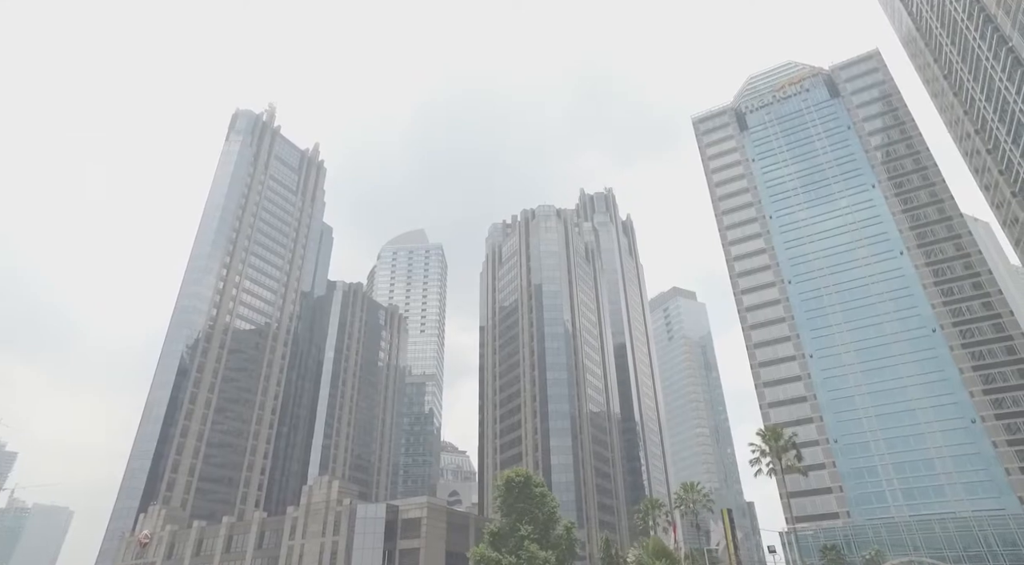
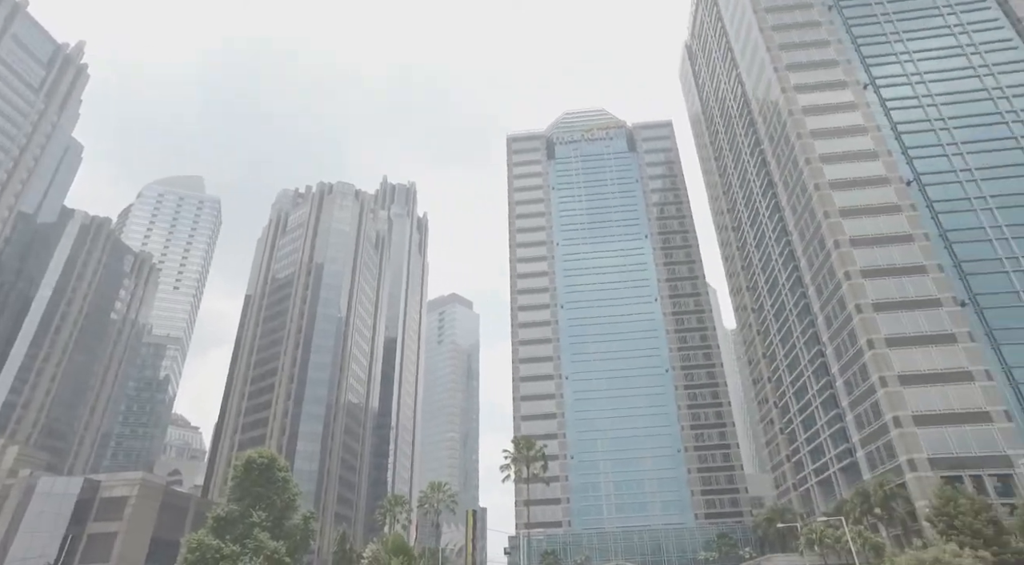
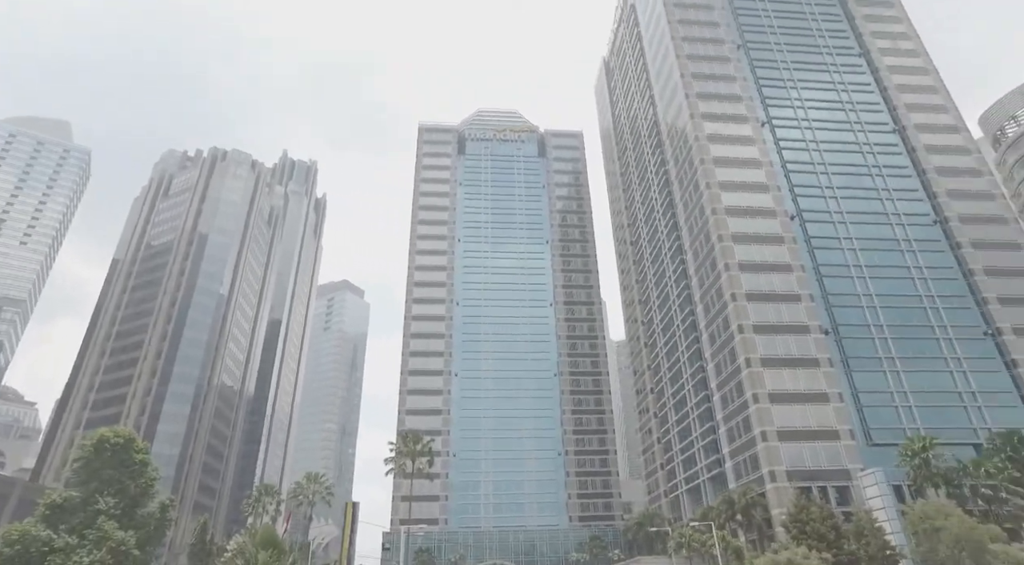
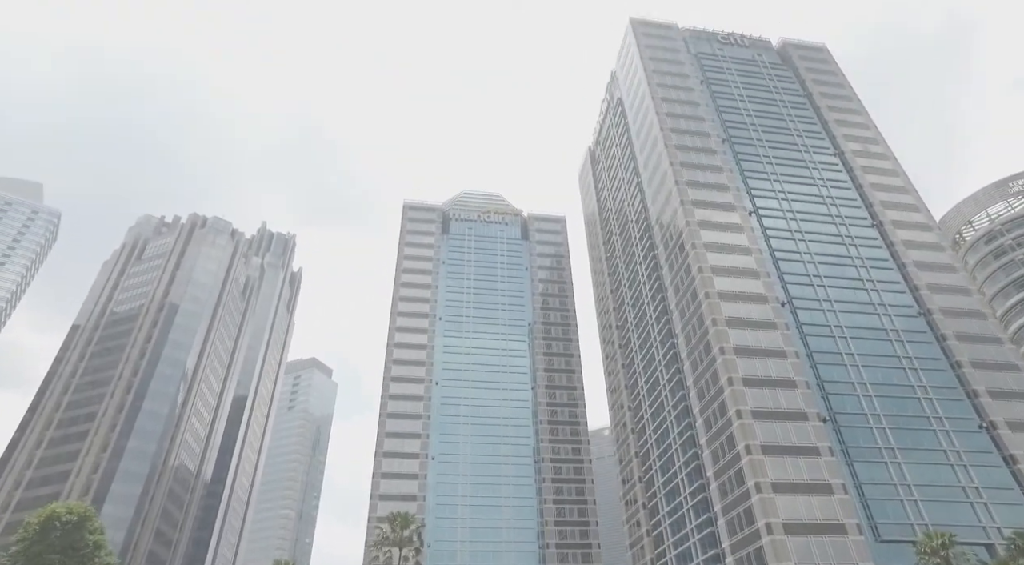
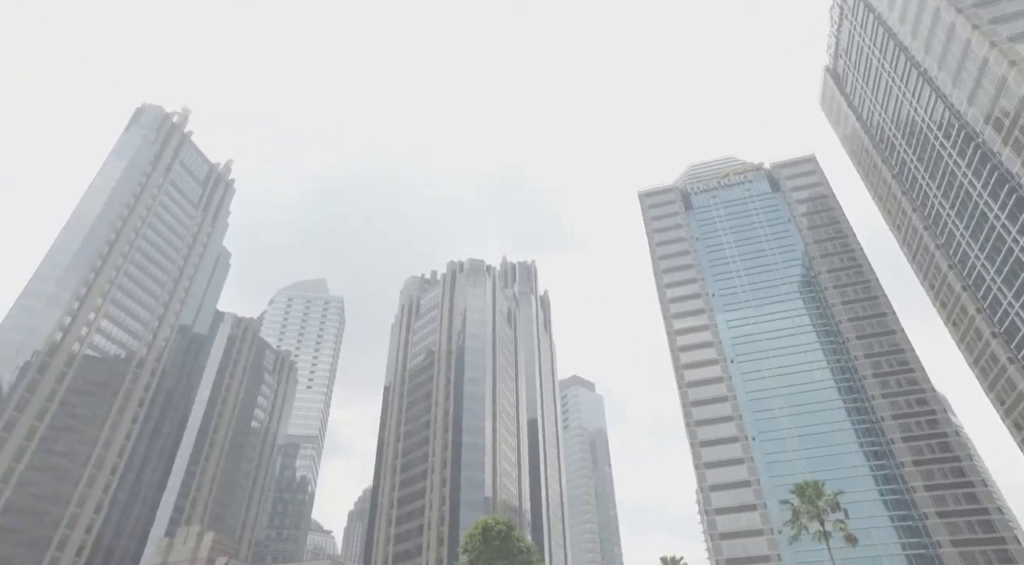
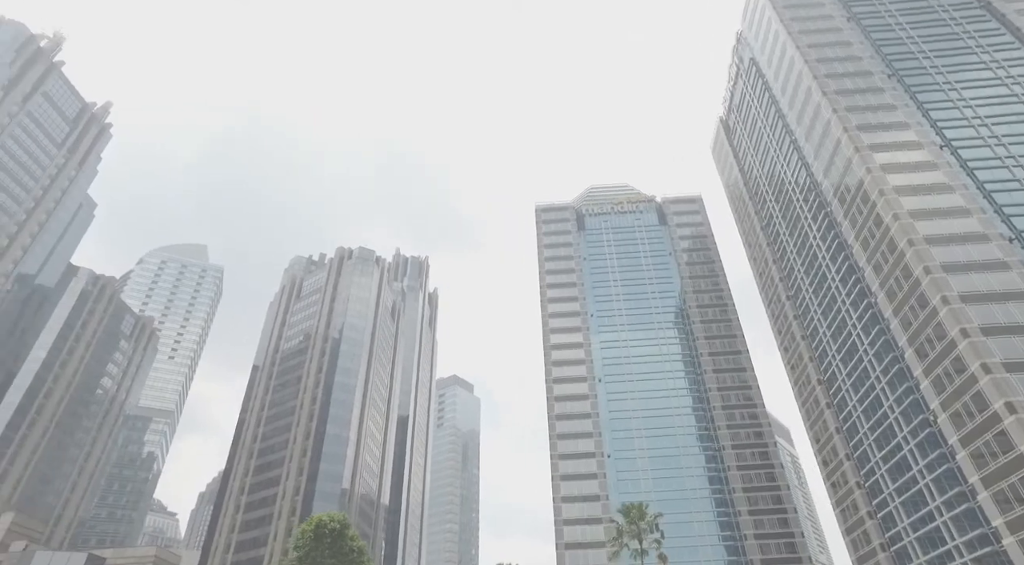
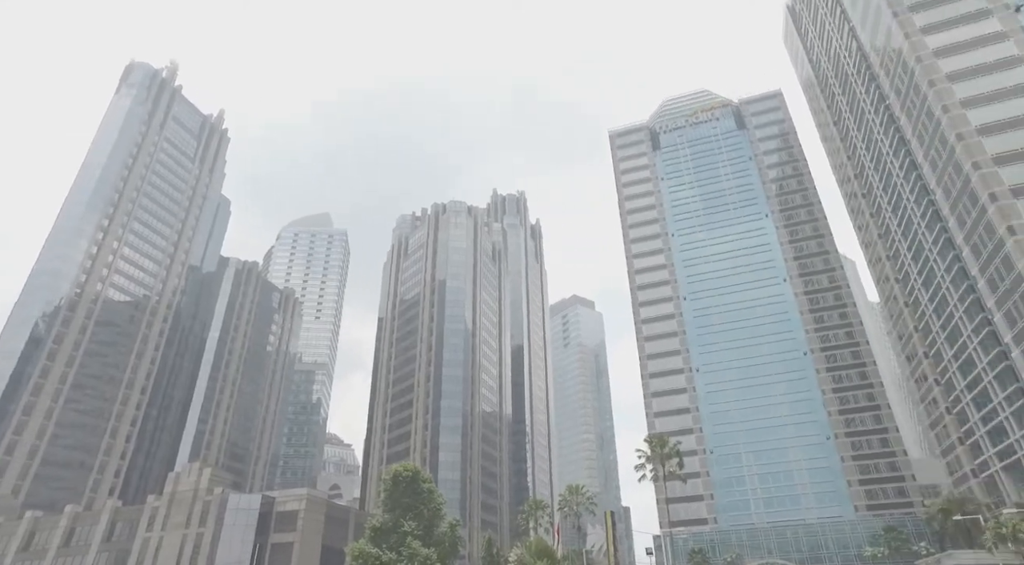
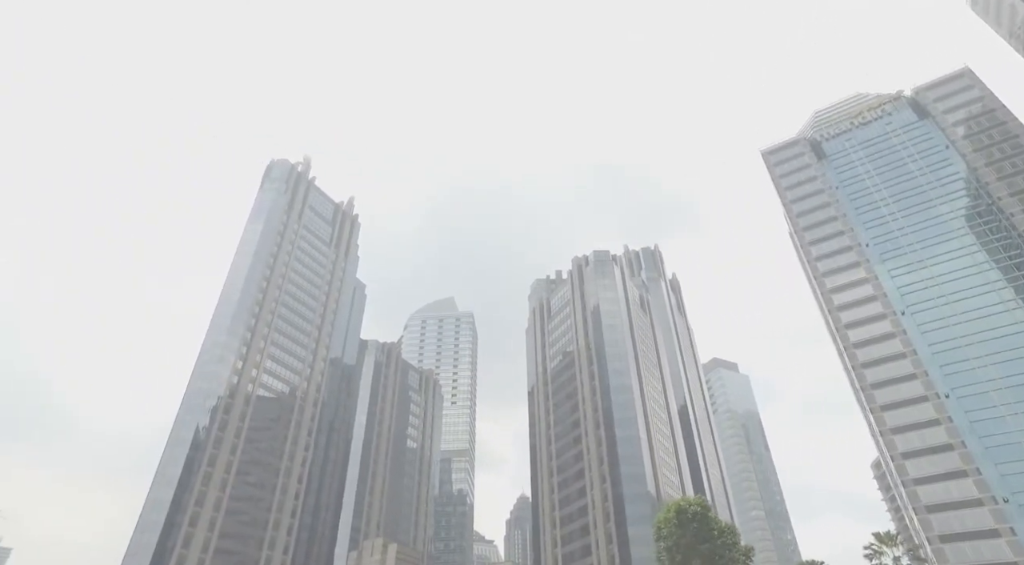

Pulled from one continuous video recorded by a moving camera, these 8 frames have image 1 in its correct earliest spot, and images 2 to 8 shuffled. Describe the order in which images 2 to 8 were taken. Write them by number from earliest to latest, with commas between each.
7, 2, 3, 4, 6, 5, 8
